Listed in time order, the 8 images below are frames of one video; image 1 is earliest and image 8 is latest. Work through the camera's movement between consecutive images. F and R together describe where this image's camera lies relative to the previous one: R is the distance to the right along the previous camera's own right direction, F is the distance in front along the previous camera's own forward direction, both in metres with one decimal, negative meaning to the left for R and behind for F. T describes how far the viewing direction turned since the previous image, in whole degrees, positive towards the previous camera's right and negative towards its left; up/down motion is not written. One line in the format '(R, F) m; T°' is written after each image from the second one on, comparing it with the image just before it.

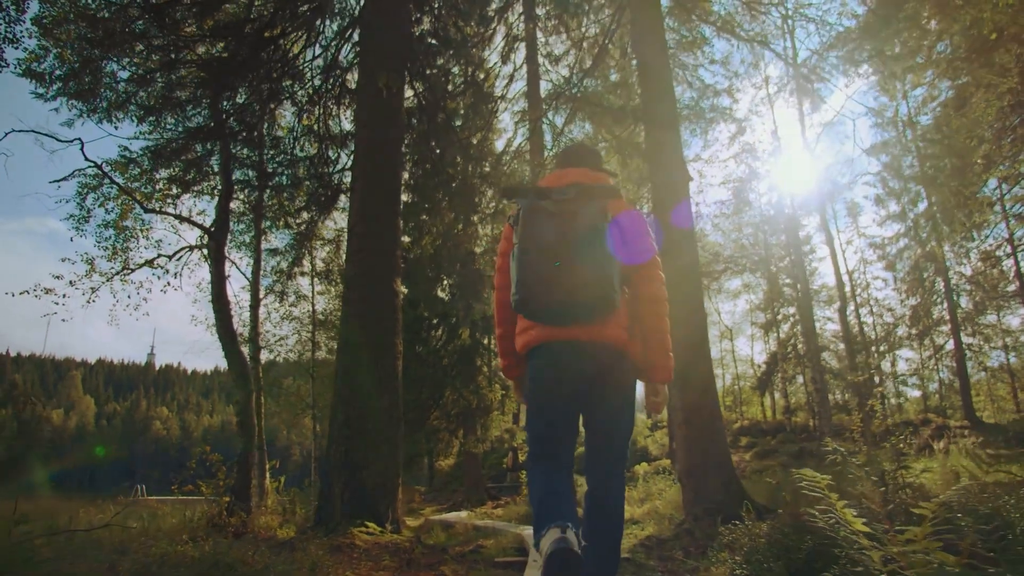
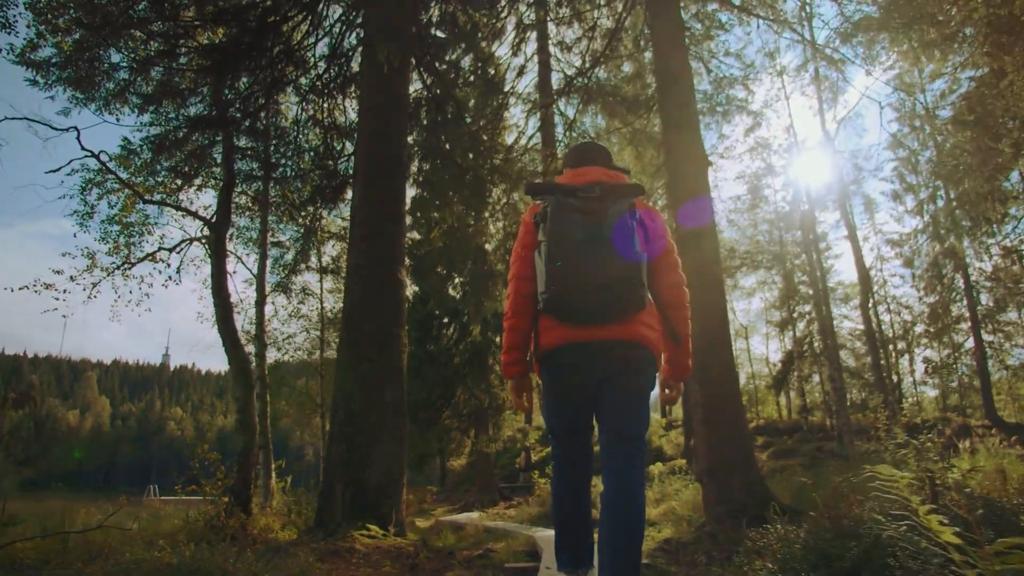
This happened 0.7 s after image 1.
(0.0, +0.3) m; -1°
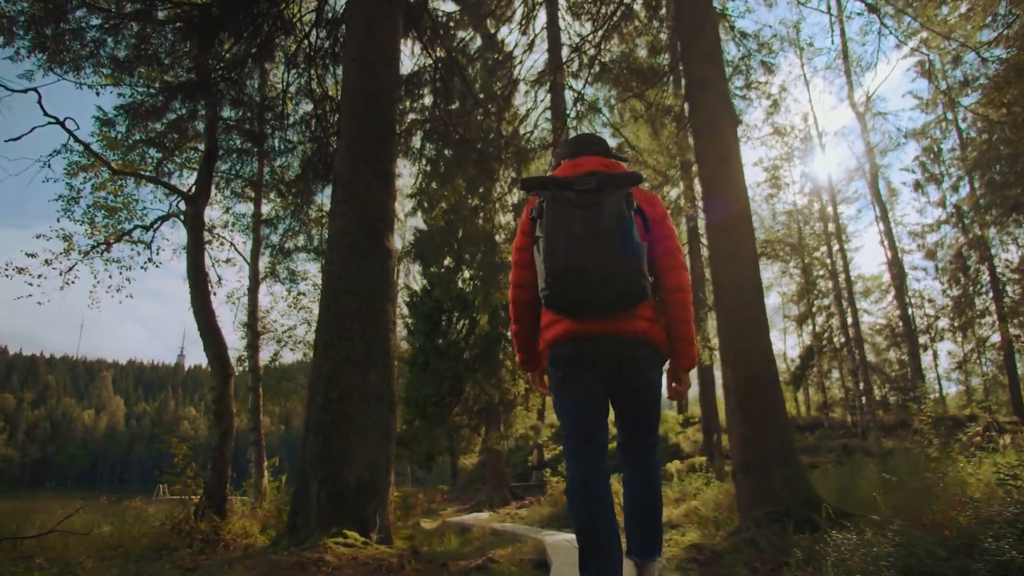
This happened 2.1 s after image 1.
(+0.1, +0.6) m; -1°
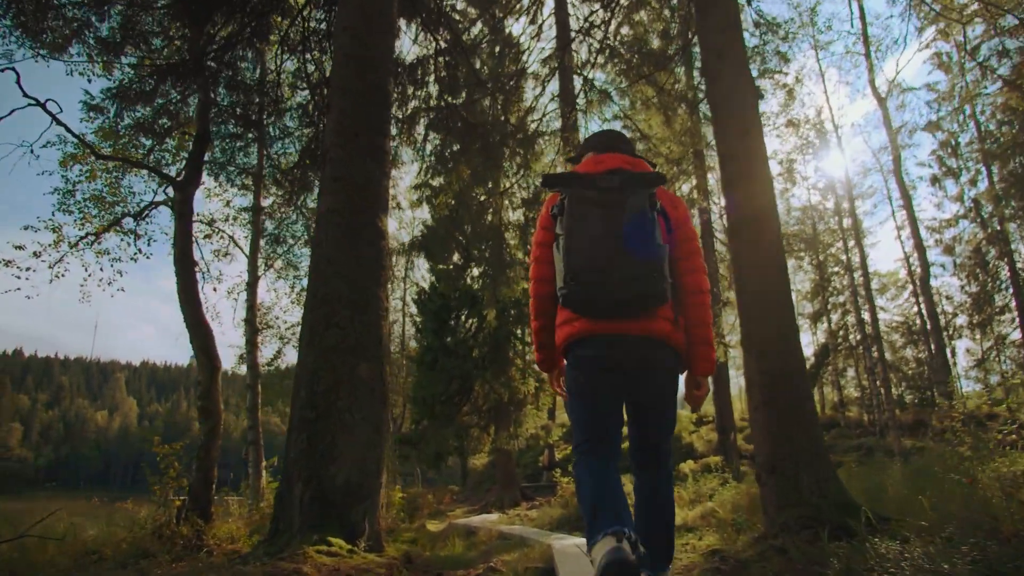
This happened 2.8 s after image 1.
(0.0, +0.4) m; -1°
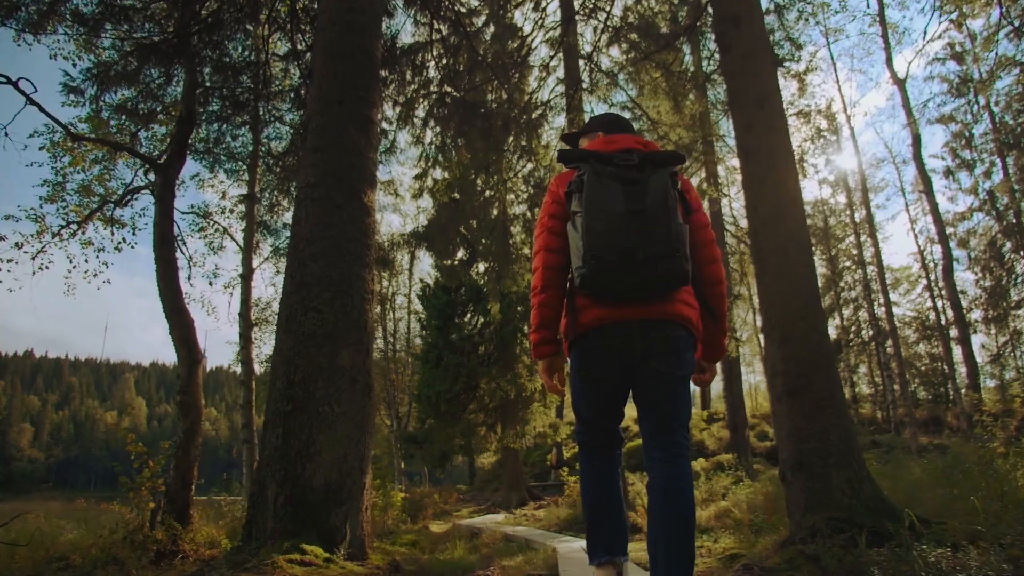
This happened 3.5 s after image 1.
(0.0, +0.4) m; -1°
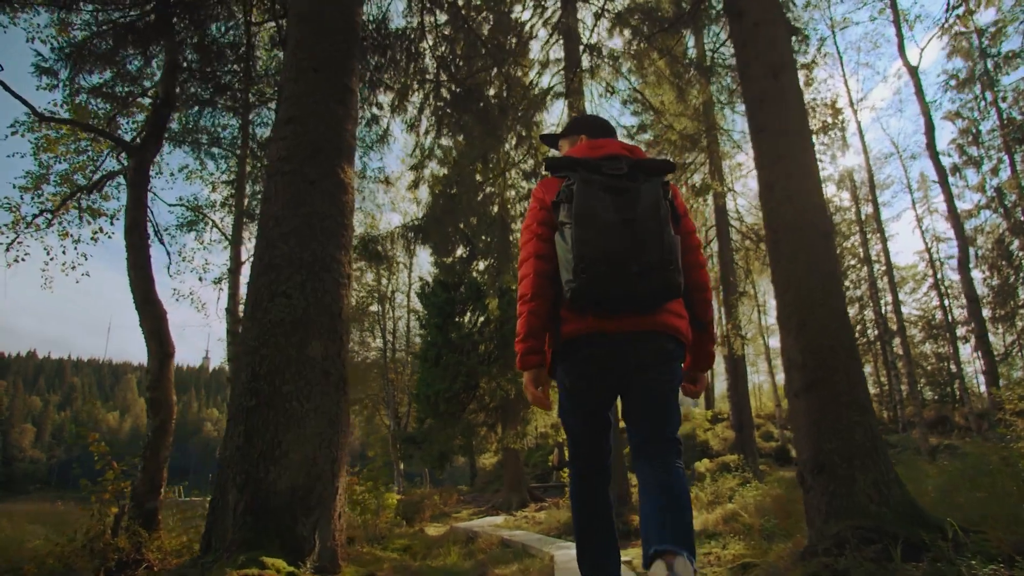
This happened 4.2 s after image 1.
(+0.1, +0.3) m; 0°
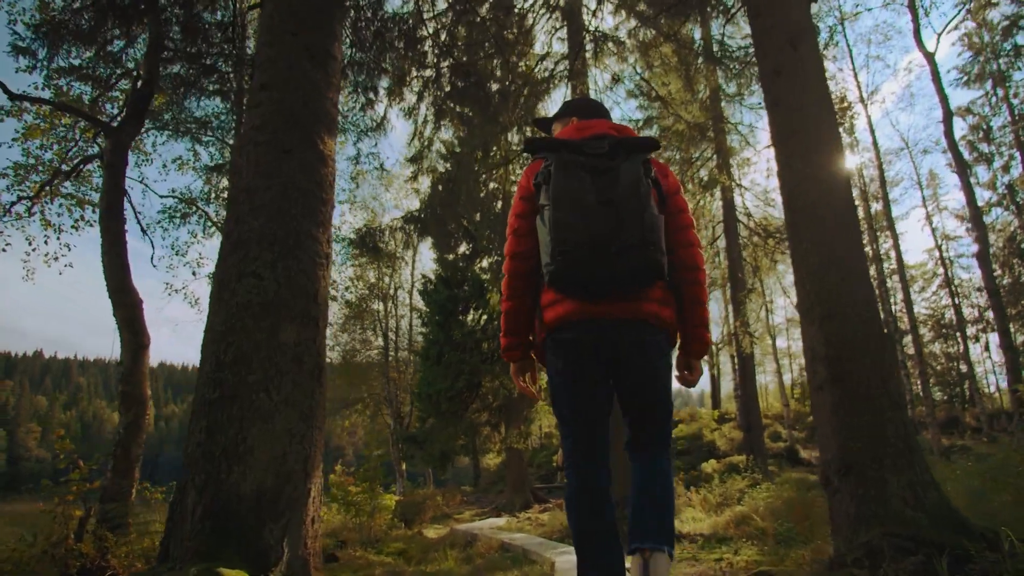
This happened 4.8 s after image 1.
(0.0, +0.3) m; 0°
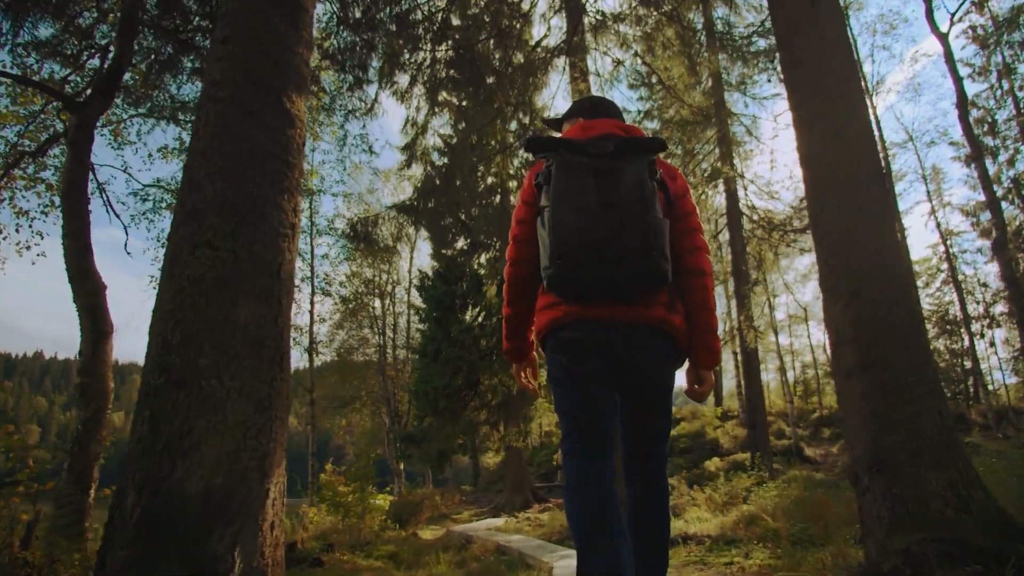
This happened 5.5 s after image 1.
(0.0, +0.3) m; 0°
